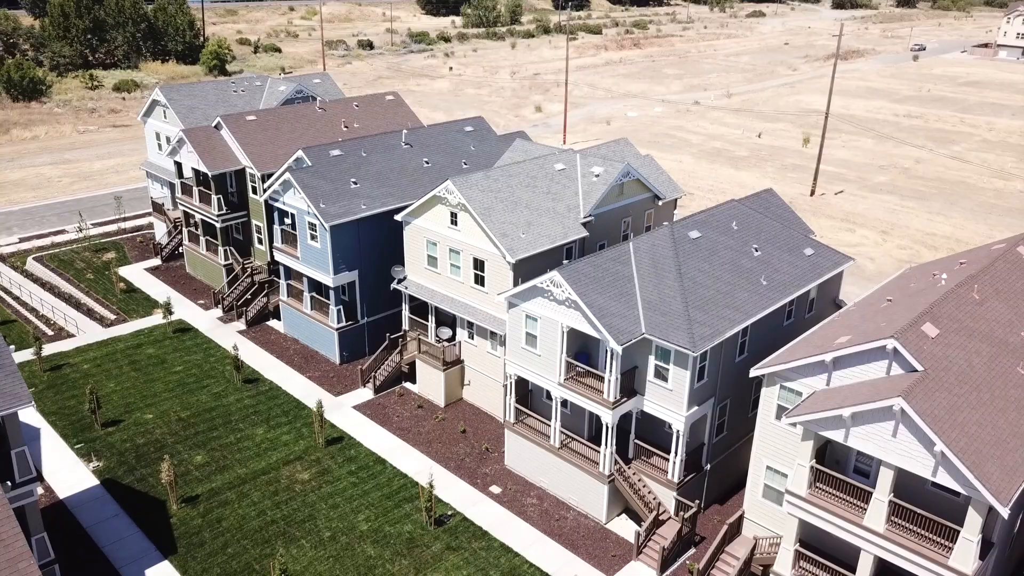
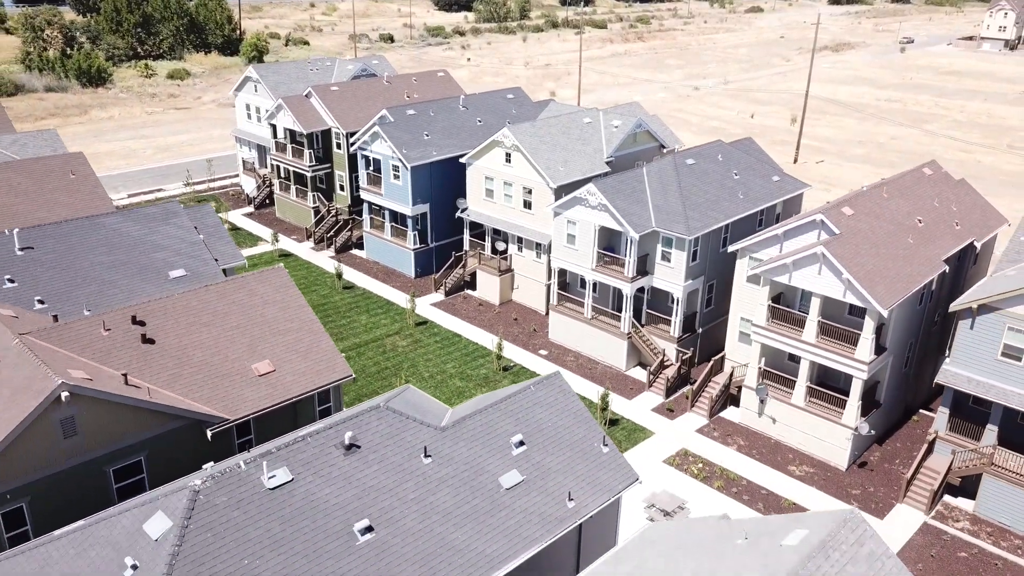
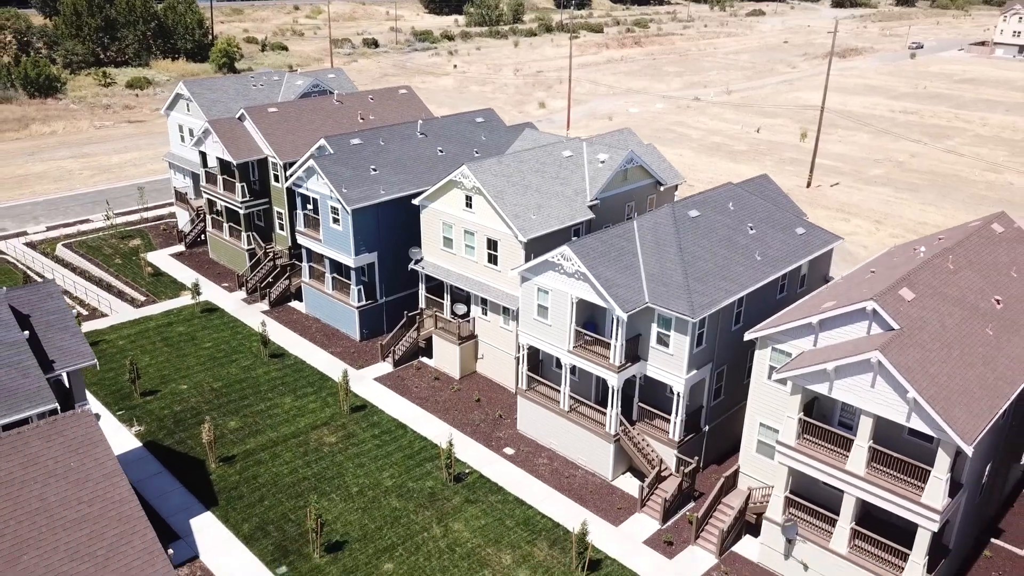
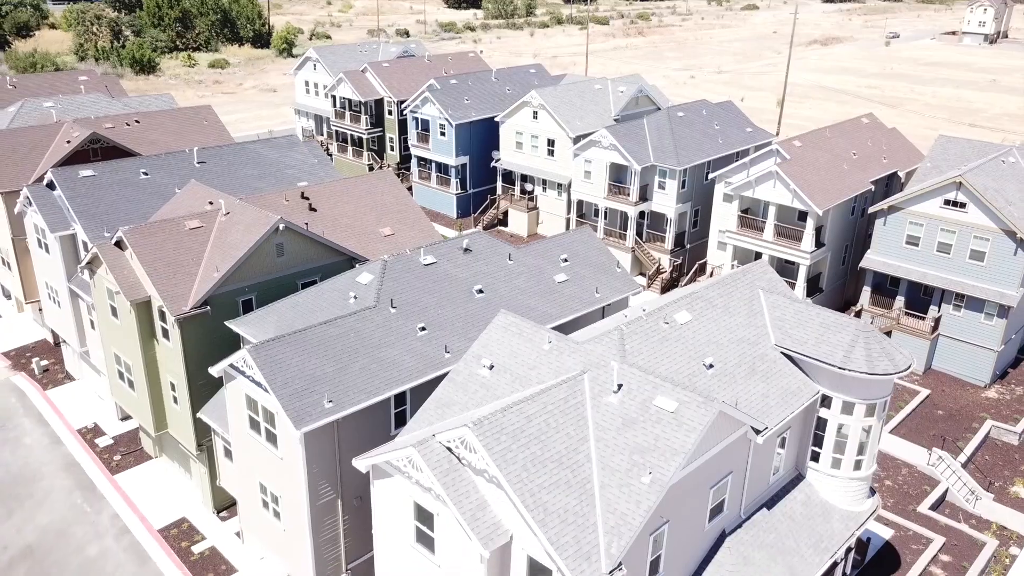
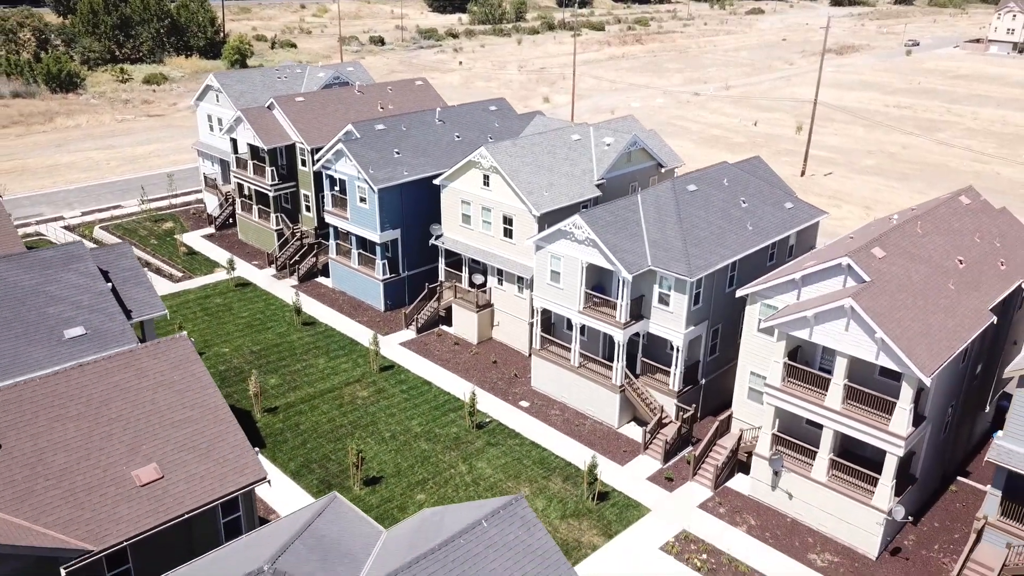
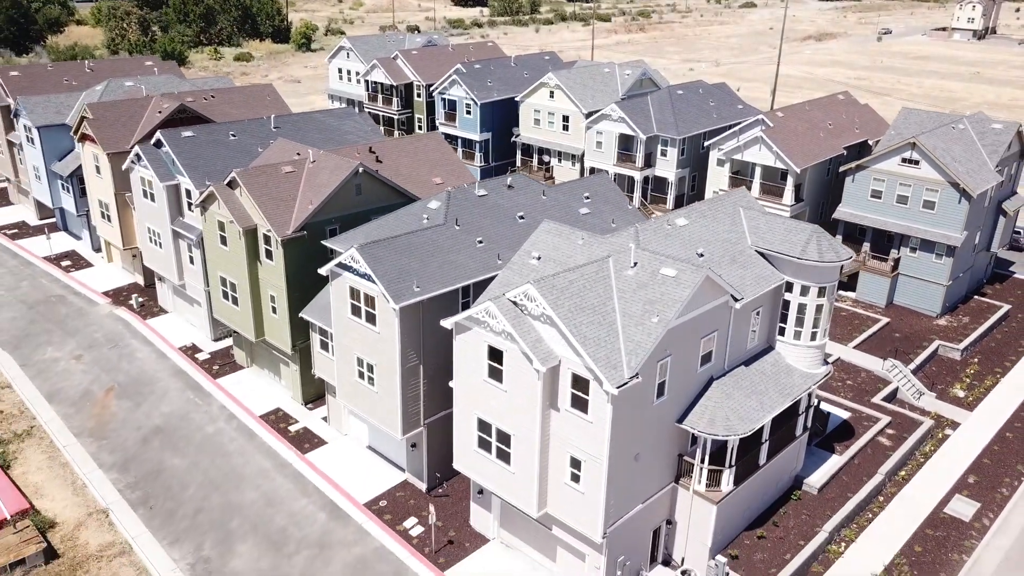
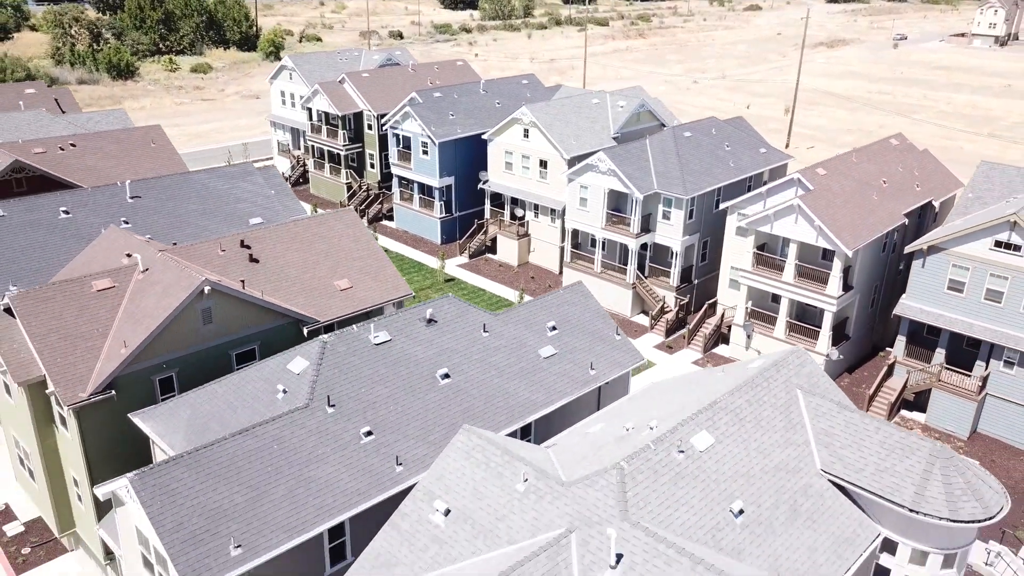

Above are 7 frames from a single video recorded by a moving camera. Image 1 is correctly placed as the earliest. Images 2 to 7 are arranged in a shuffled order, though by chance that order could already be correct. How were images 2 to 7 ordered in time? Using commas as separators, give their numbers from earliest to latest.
3, 5, 2, 7, 4, 6
